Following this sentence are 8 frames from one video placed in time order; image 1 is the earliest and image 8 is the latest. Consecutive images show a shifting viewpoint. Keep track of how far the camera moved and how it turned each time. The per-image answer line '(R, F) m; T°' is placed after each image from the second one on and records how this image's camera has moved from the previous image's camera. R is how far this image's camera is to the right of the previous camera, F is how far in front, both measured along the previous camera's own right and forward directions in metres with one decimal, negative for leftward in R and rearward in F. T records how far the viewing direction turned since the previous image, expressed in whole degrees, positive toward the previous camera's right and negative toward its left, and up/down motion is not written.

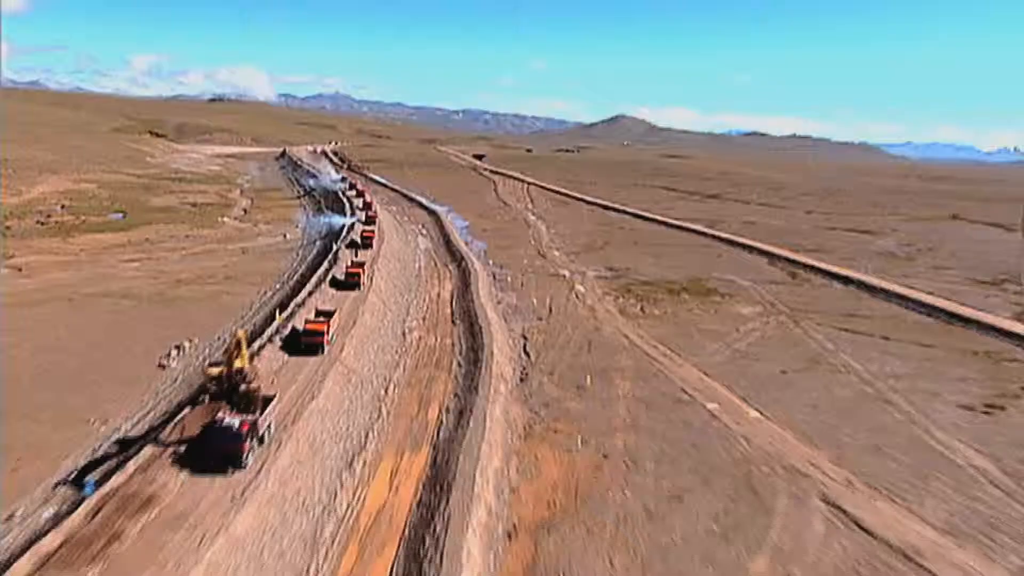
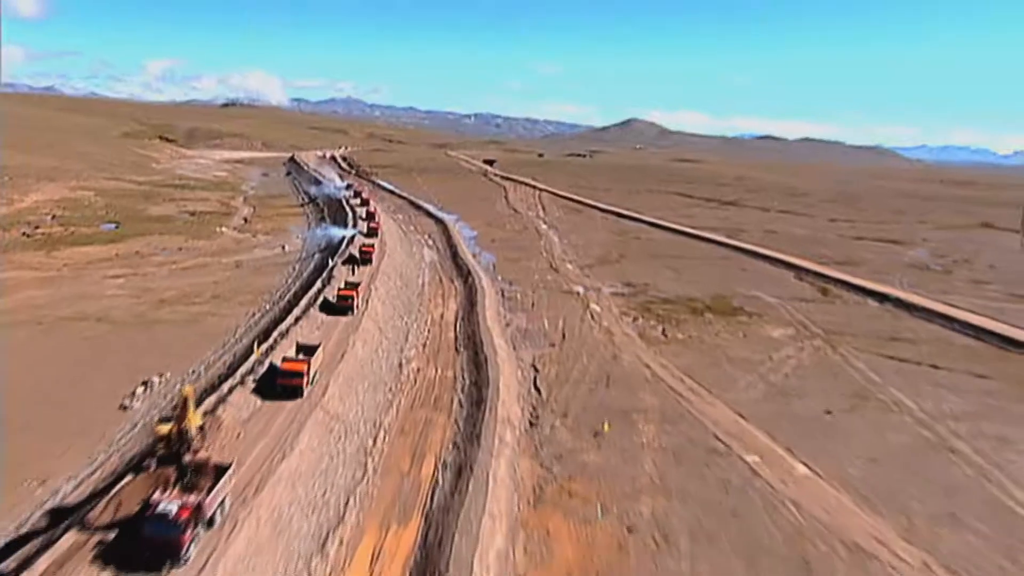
(+0.1, +3.0) m; -1°
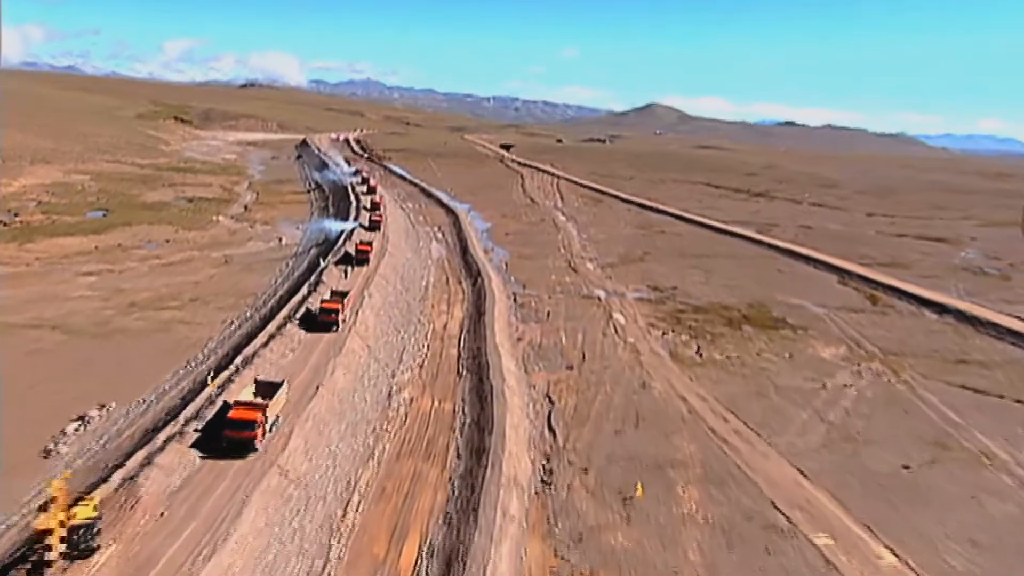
(+0.1, +4.2) m; -1°
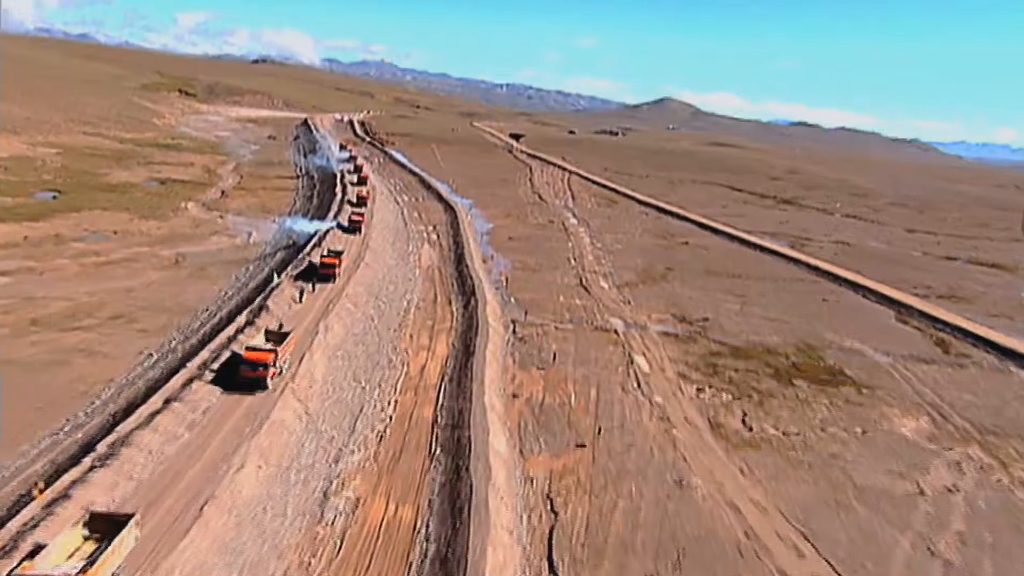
(+0.1, +6.5) m; 0°
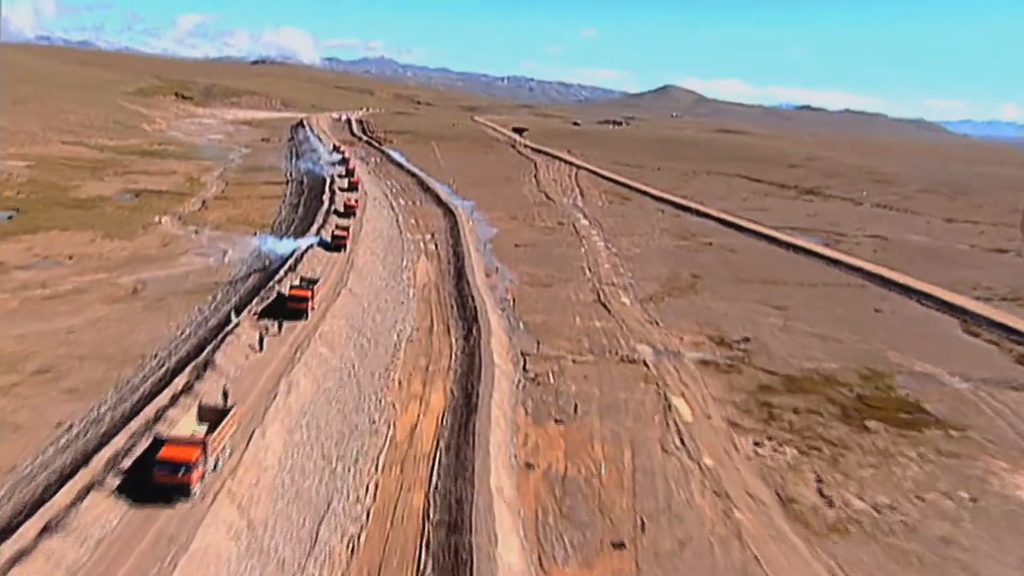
(0.0, +4.7) m; 0°
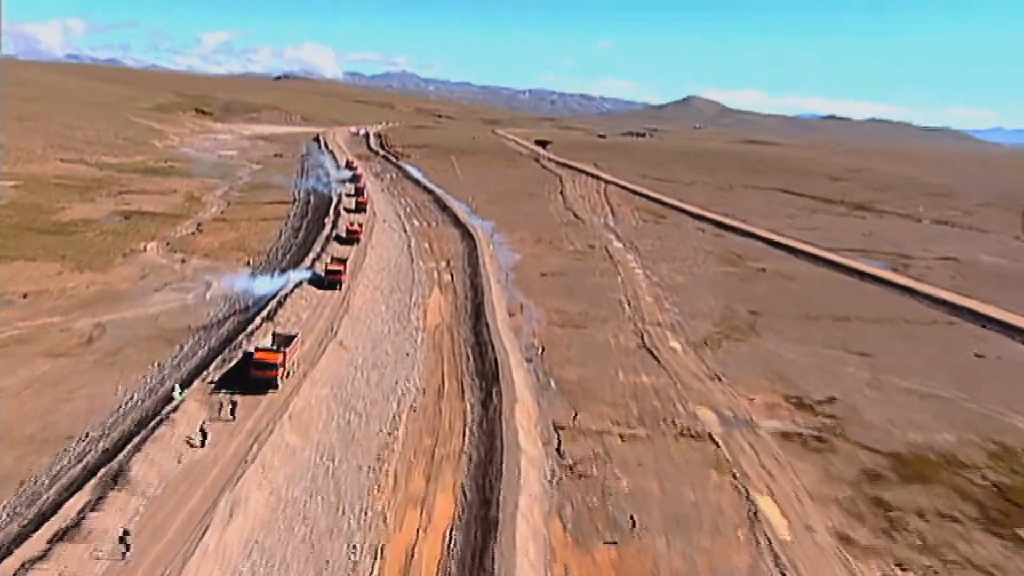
(-0.2, +5.4) m; -1°
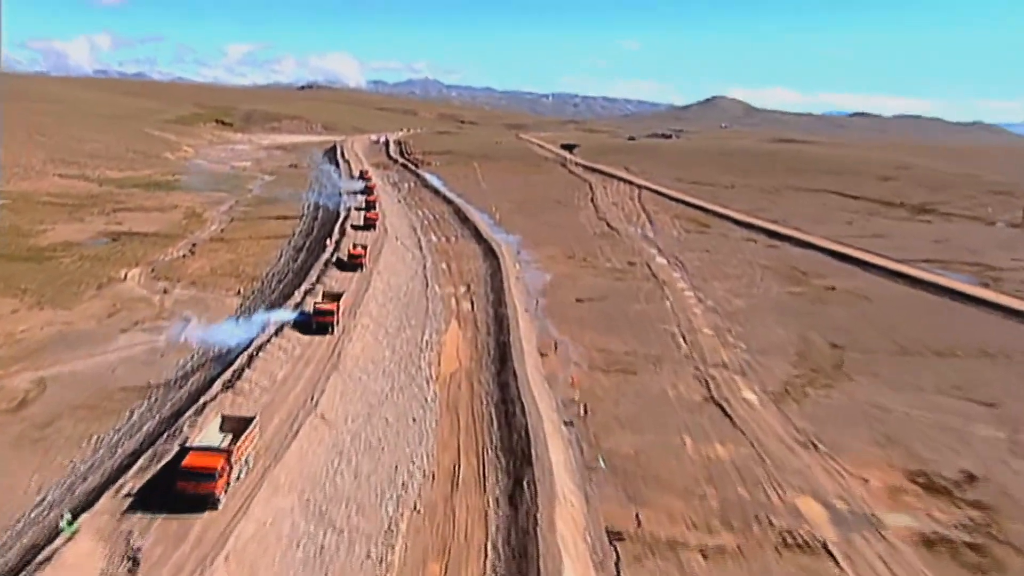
(-0.1, +5.4) m; -2°
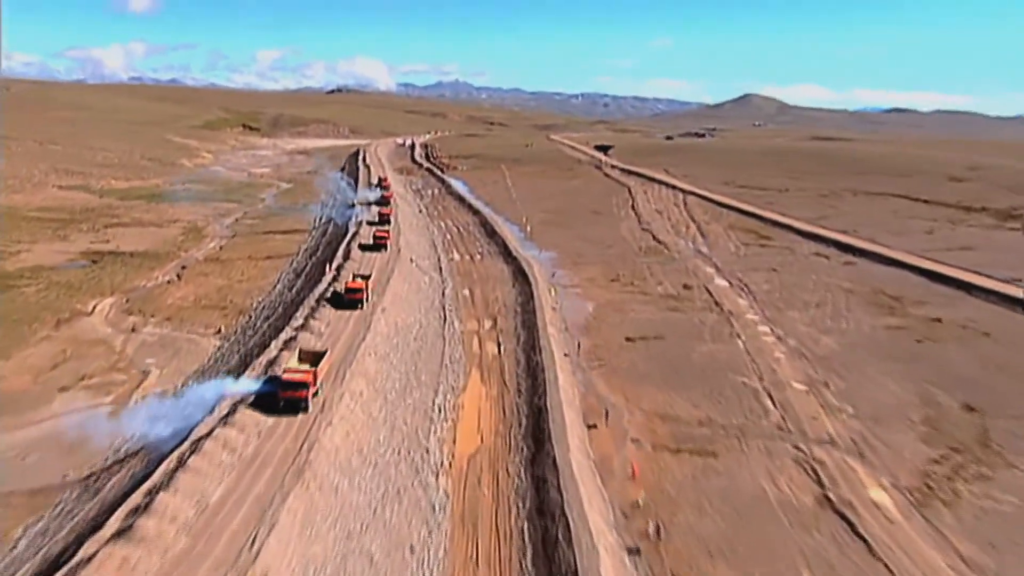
(-0.1, +6.0) m; -2°
